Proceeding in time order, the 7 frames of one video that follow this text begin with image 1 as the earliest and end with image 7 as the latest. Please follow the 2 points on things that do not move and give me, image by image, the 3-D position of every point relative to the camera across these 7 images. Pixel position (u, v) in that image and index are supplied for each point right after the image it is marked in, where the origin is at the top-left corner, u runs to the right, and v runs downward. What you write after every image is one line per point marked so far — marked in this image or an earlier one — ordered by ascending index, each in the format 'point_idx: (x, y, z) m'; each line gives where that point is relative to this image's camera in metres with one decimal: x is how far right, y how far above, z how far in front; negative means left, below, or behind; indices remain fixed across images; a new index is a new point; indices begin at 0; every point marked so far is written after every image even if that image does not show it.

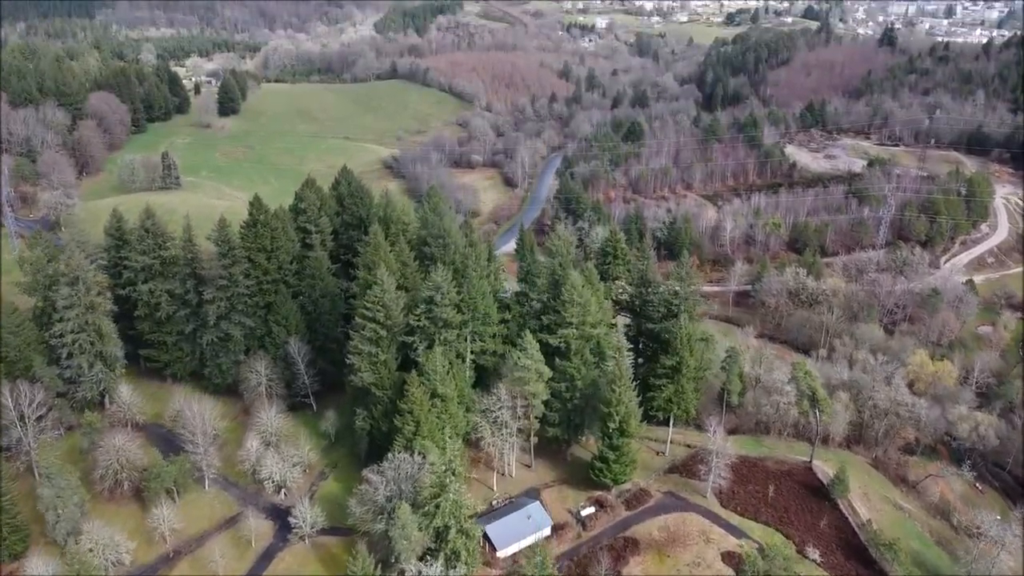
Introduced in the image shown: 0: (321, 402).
0: (-4.3, -2.6, +18.7) m
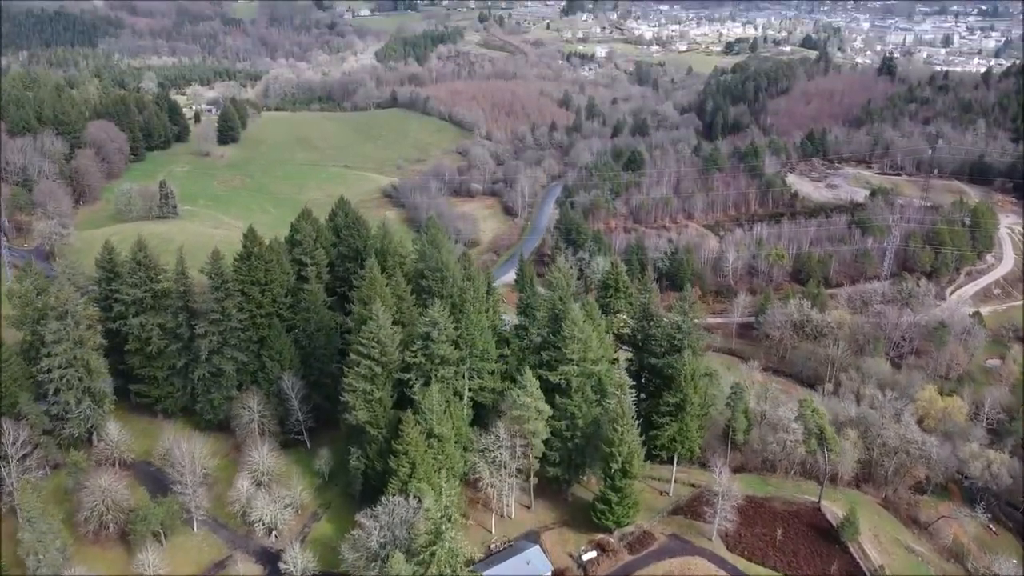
0: (-4.4, -3.3, +18.2) m
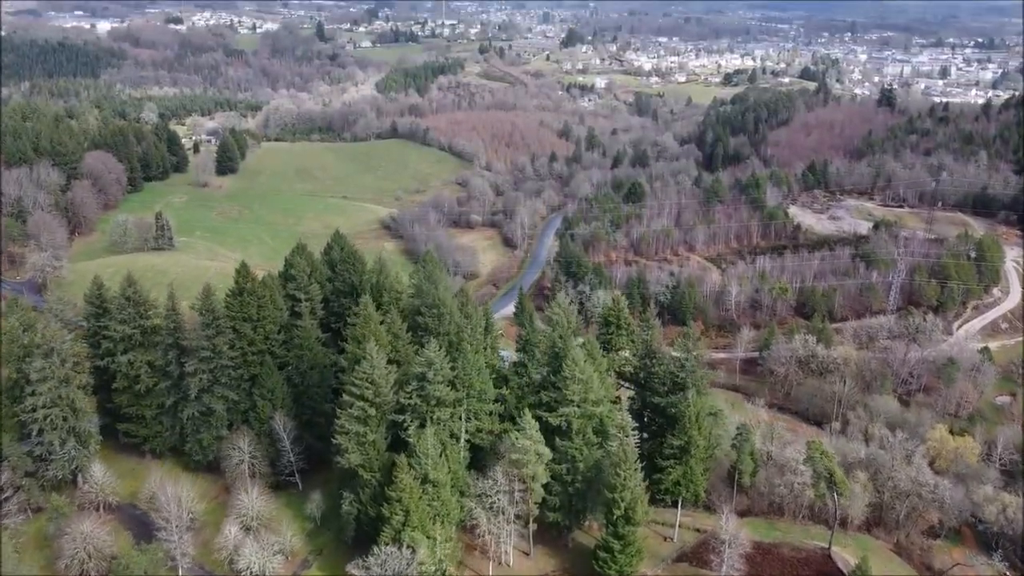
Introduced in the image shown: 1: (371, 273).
0: (-4.4, -4.1, +17.6) m
1: (-3.4, +0.4, +19.8) m
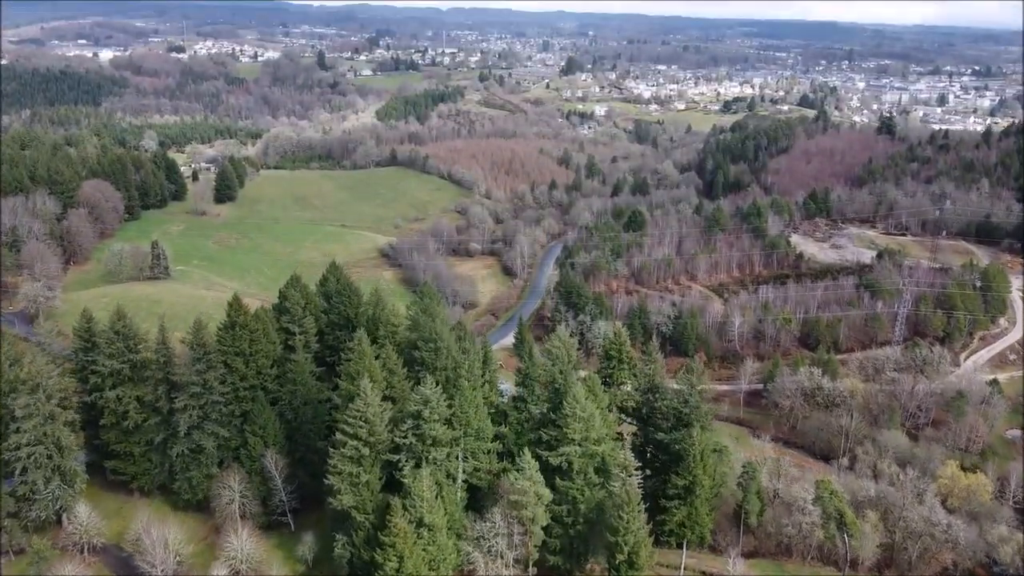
0: (-4.4, -4.8, +17.0) m
1: (-3.5, -0.4, +19.4) m
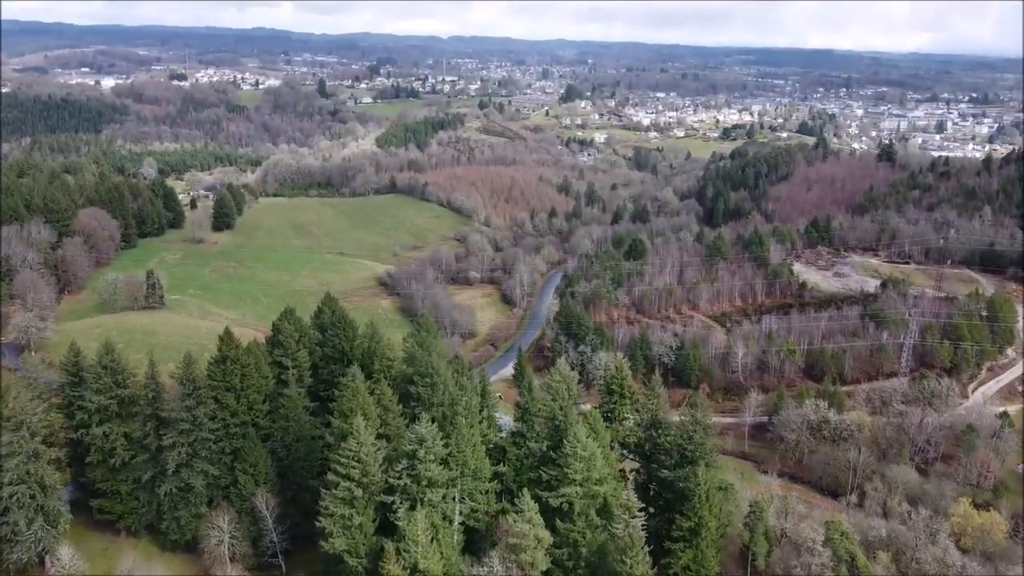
0: (-4.4, -5.5, +16.4) m
1: (-3.5, -1.1, +19.0) m
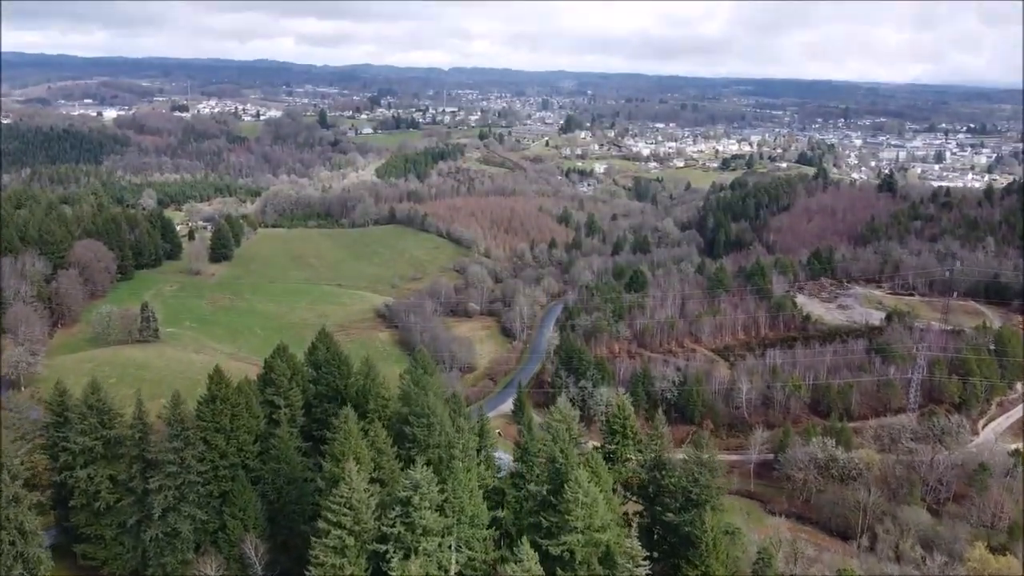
0: (-4.5, -6.2, +15.8) m
1: (-3.5, -2.0, +18.4) m
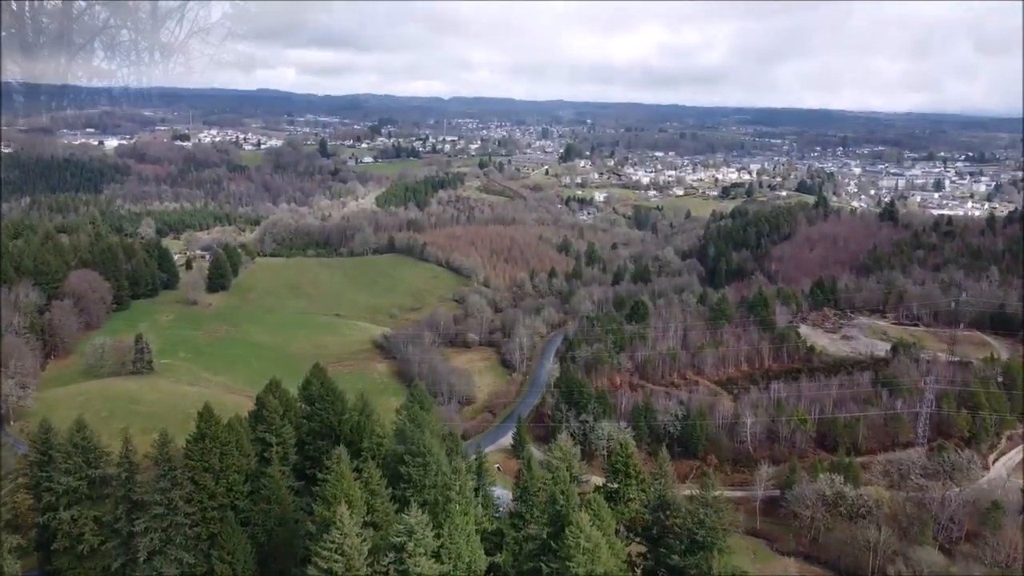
0: (-4.5, -6.9, +15.1) m
1: (-3.5, -2.7, +17.9) m
